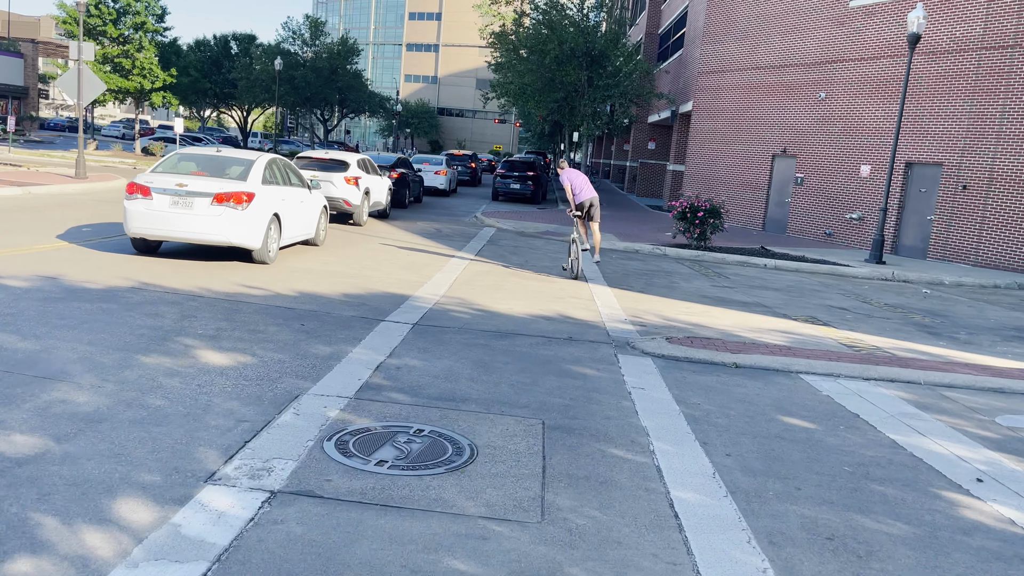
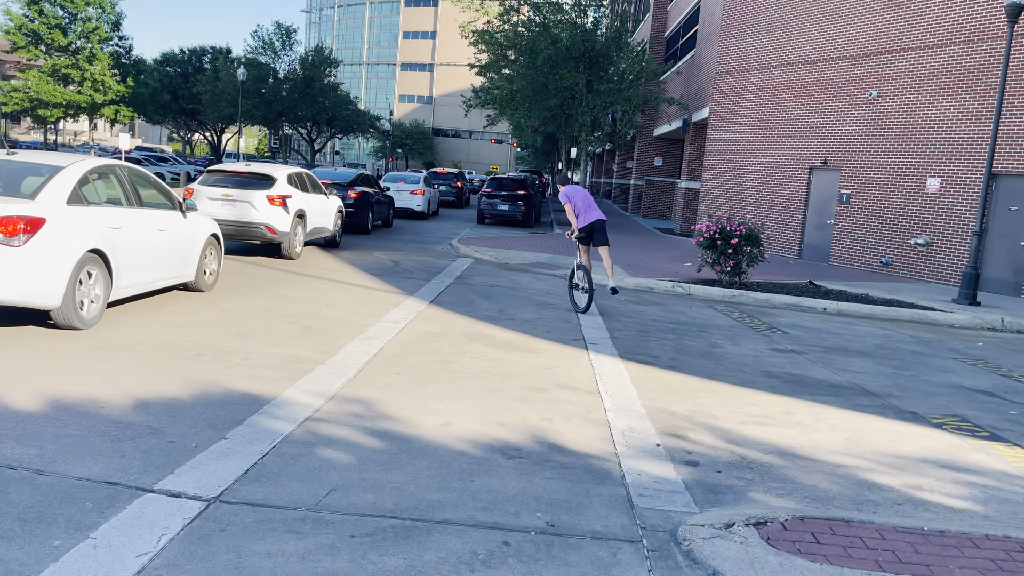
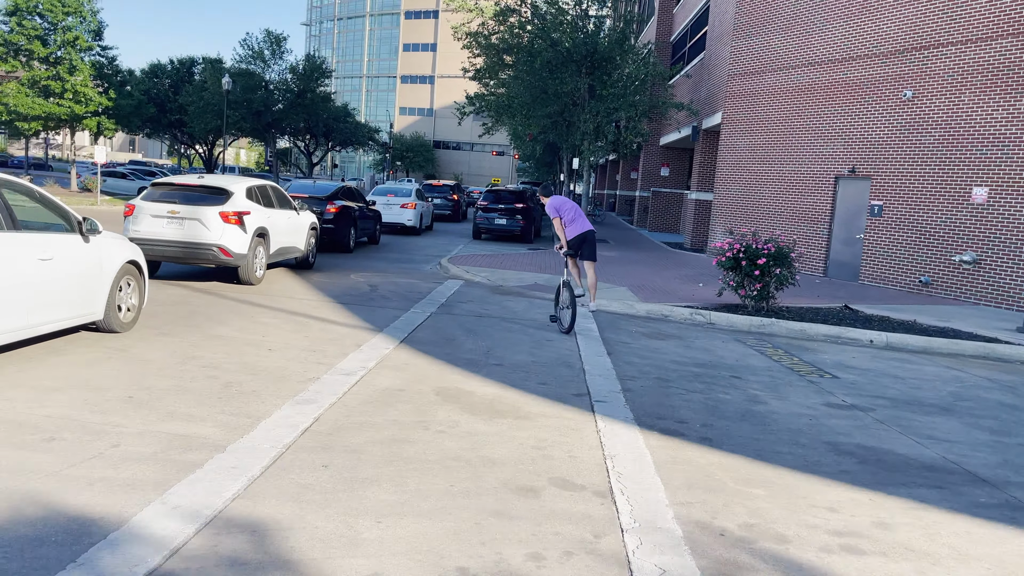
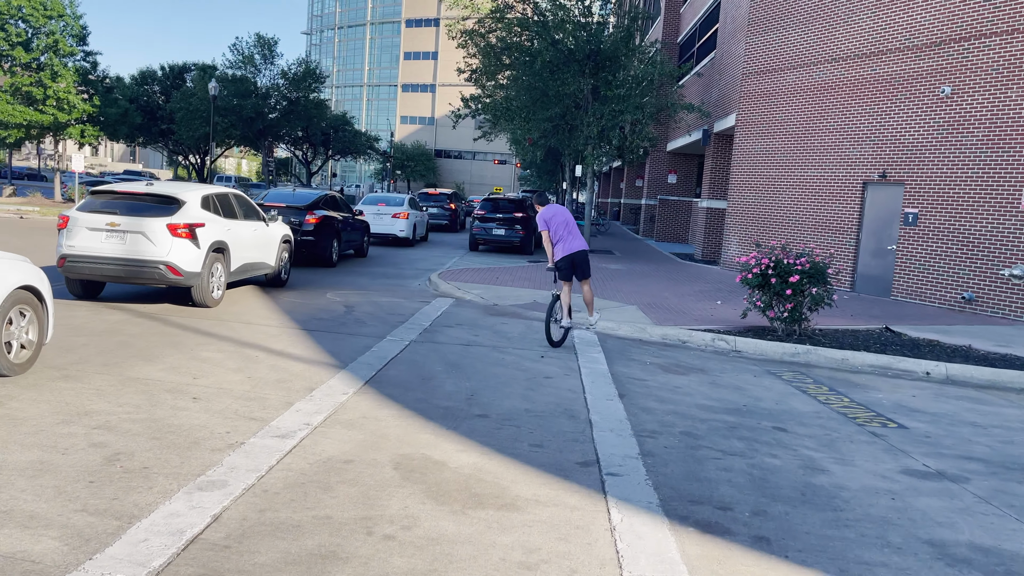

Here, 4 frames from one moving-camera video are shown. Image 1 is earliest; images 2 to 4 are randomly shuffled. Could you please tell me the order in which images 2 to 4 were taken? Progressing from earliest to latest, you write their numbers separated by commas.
2, 3, 4
